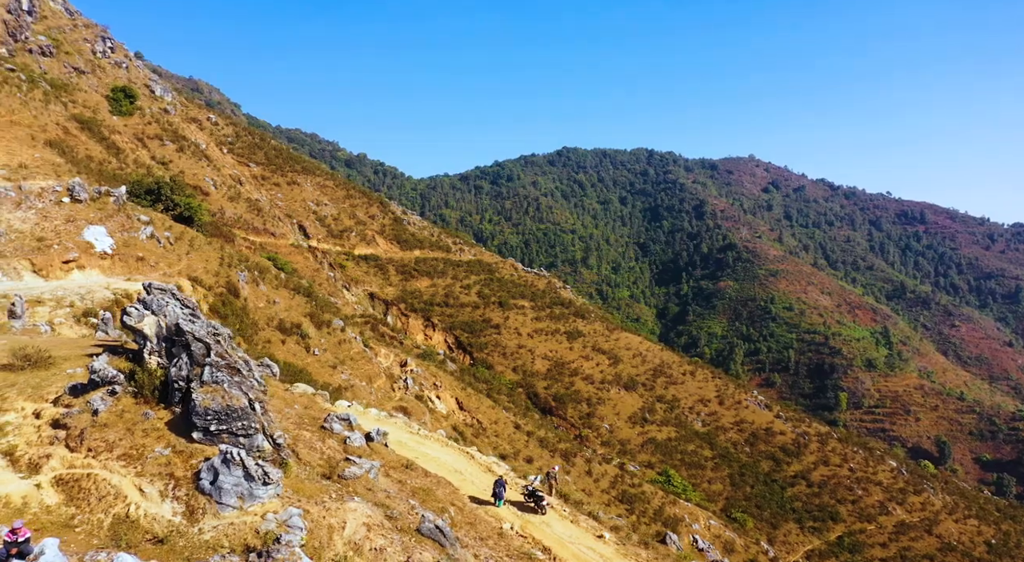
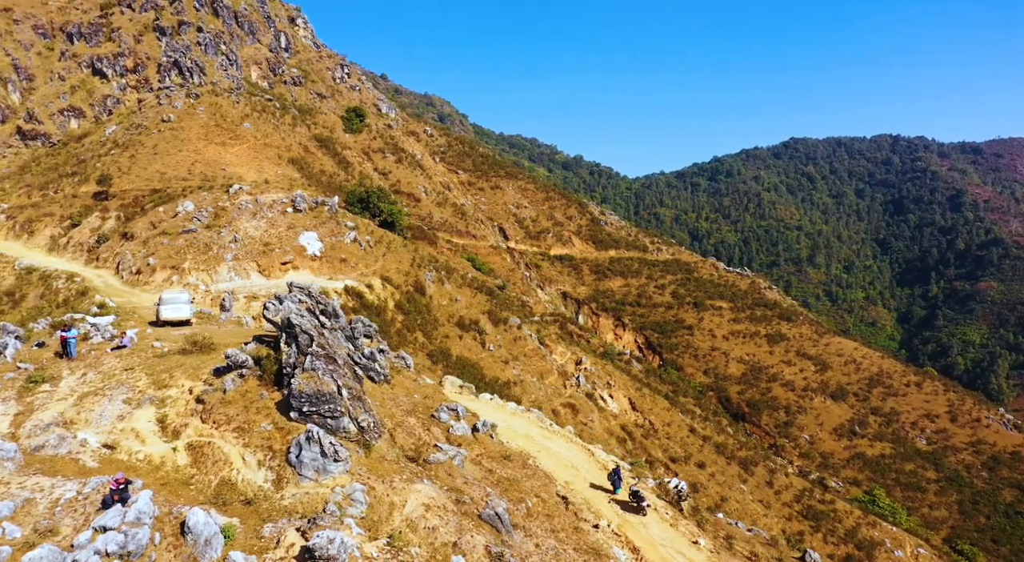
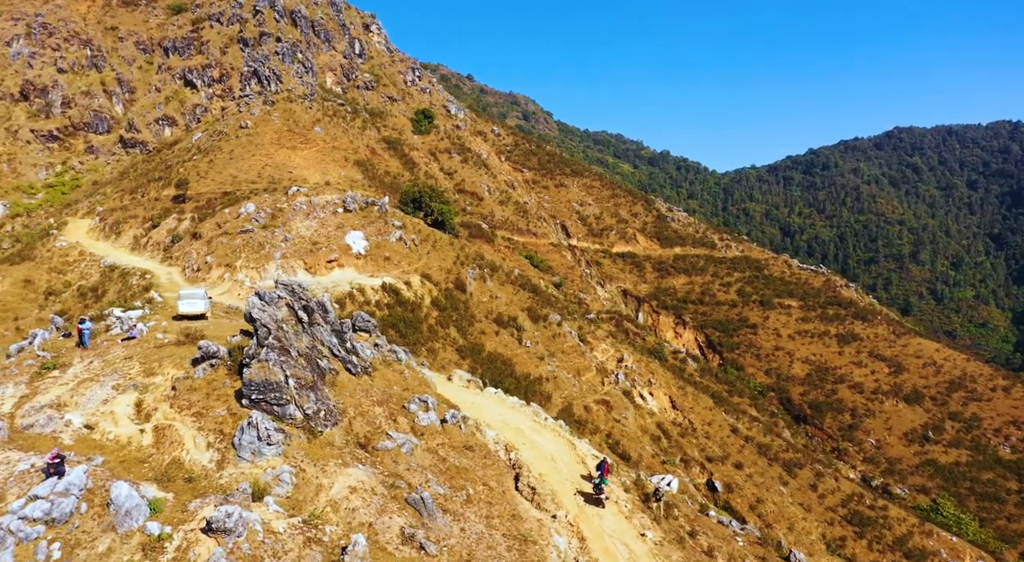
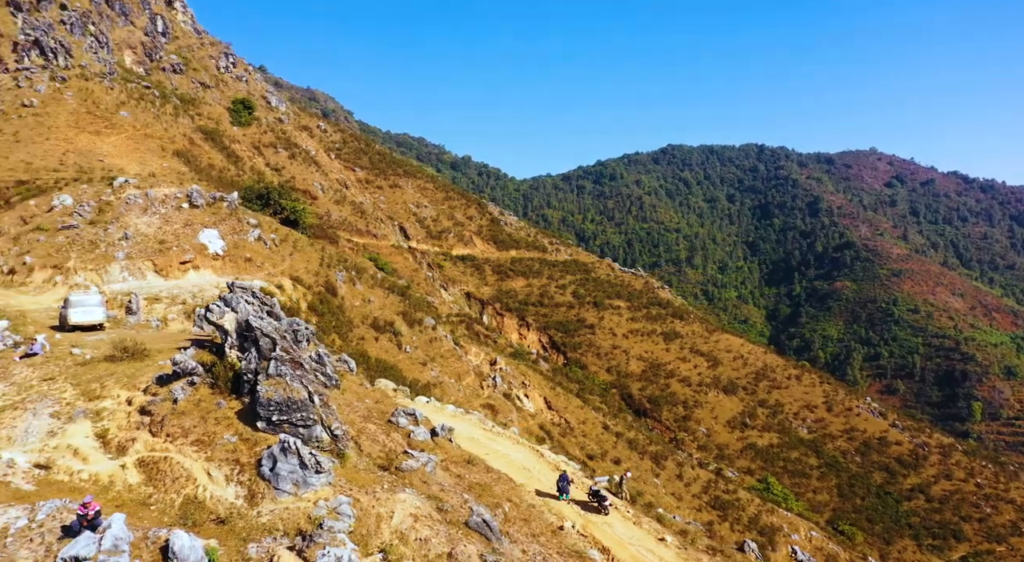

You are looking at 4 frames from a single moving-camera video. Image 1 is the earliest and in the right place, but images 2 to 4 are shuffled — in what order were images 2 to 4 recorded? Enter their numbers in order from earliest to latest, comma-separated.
4, 2, 3
